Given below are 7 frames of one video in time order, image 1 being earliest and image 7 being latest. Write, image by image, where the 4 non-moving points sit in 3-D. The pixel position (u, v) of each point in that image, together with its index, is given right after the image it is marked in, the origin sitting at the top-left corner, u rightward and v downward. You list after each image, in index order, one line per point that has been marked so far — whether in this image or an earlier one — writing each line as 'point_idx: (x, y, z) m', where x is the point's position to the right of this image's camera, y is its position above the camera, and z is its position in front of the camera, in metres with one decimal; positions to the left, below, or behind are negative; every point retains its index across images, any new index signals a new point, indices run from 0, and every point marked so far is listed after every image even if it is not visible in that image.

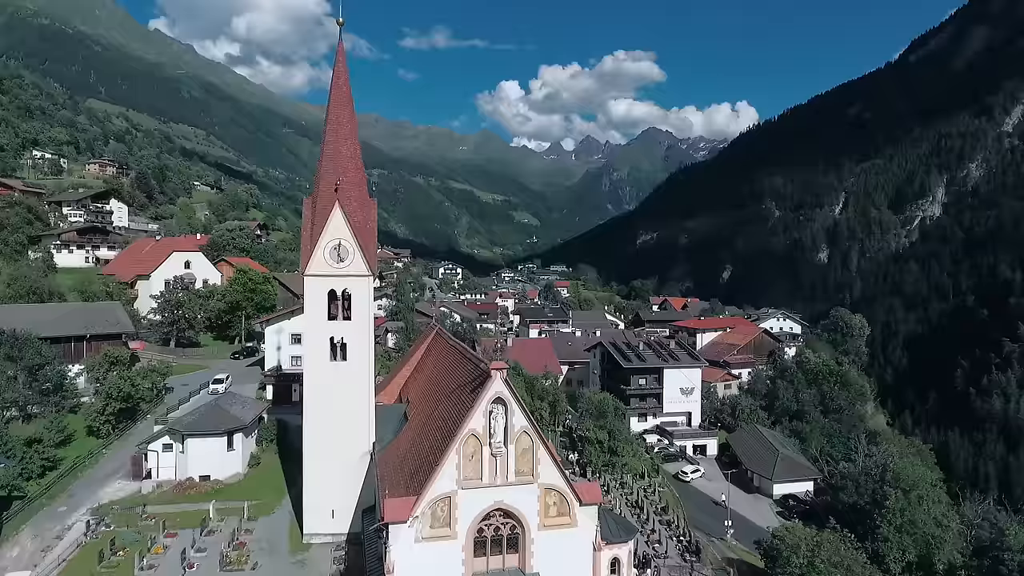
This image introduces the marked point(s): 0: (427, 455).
0: (-2.7, -5.2, +19.1) m
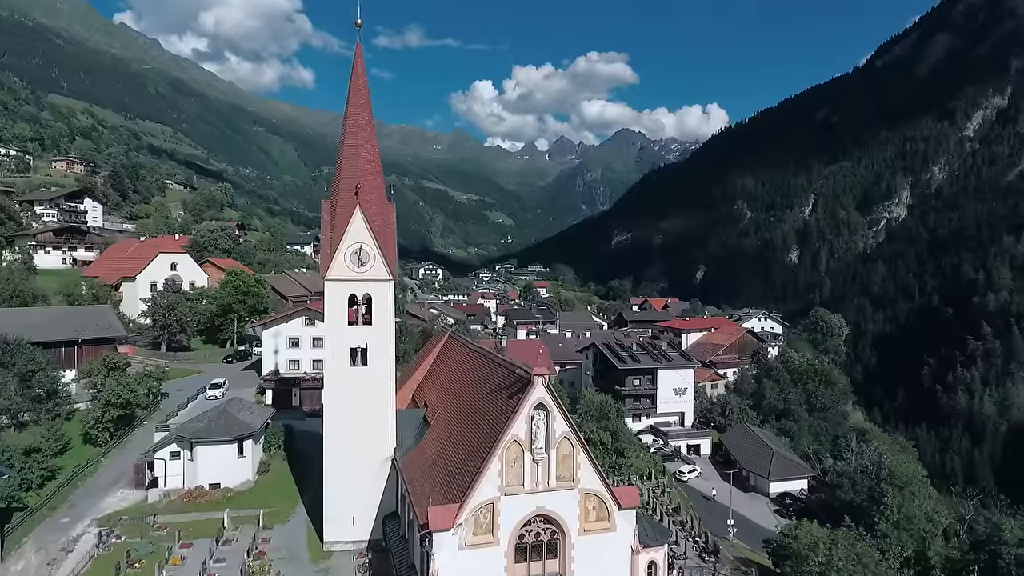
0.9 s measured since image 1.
0: (-1.5, -5.4, +19.0) m
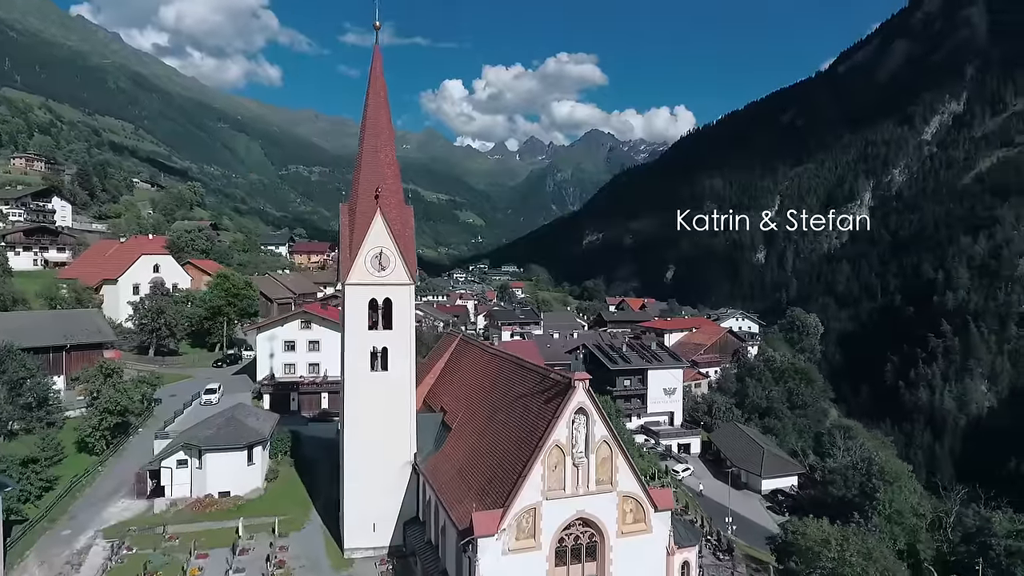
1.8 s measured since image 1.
0: (-0.4, -5.6, +19.1) m
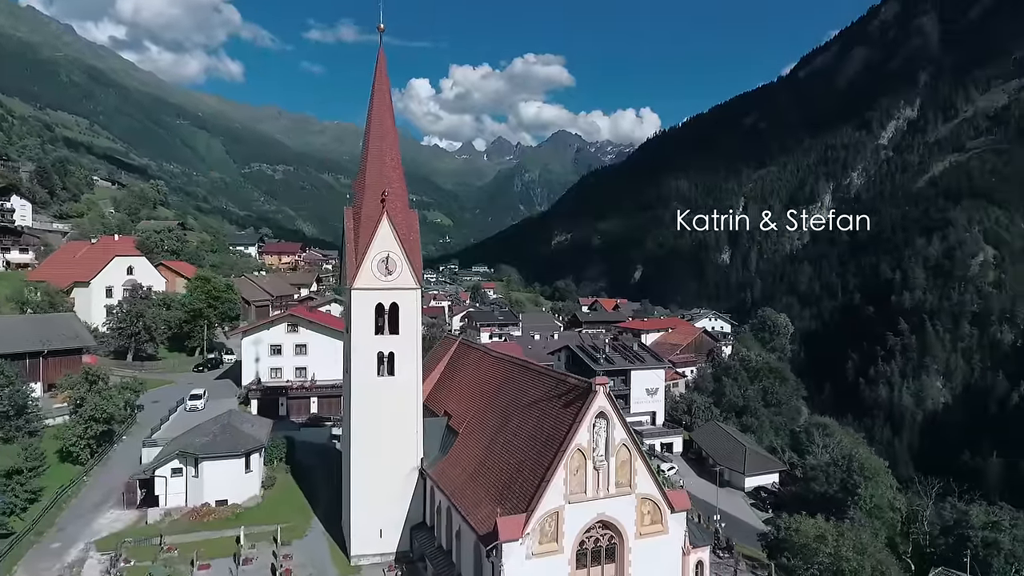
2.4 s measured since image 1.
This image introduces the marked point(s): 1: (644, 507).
0: (+0.2, -5.7, +19.2) m
1: (+4.1, -6.7, +18.8) m
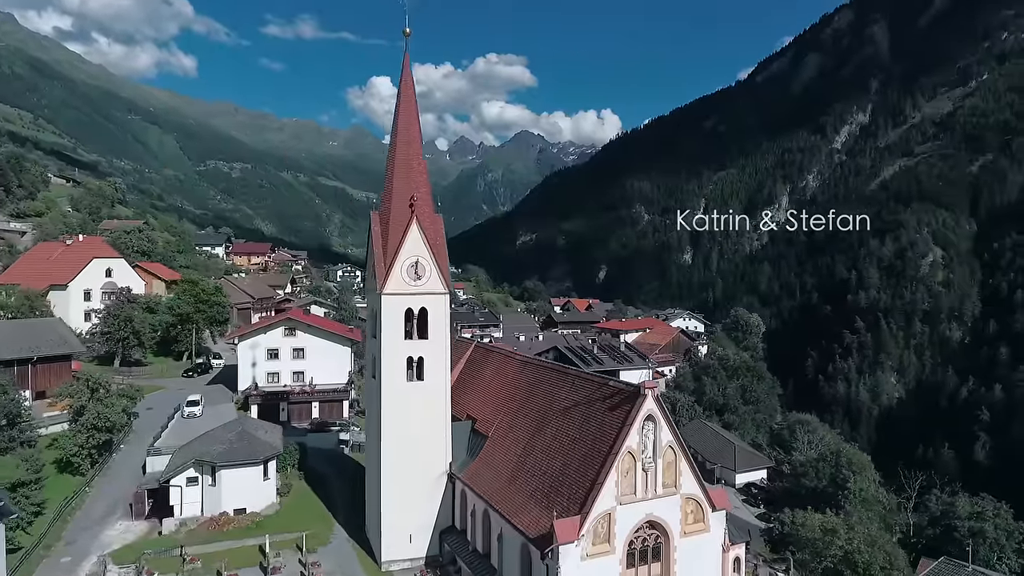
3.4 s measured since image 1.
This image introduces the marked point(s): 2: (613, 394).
0: (+1.7, -5.9, +19.5) m
1: (+5.6, -6.9, +19.4) m
2: (+3.2, -3.4, +19.4) m
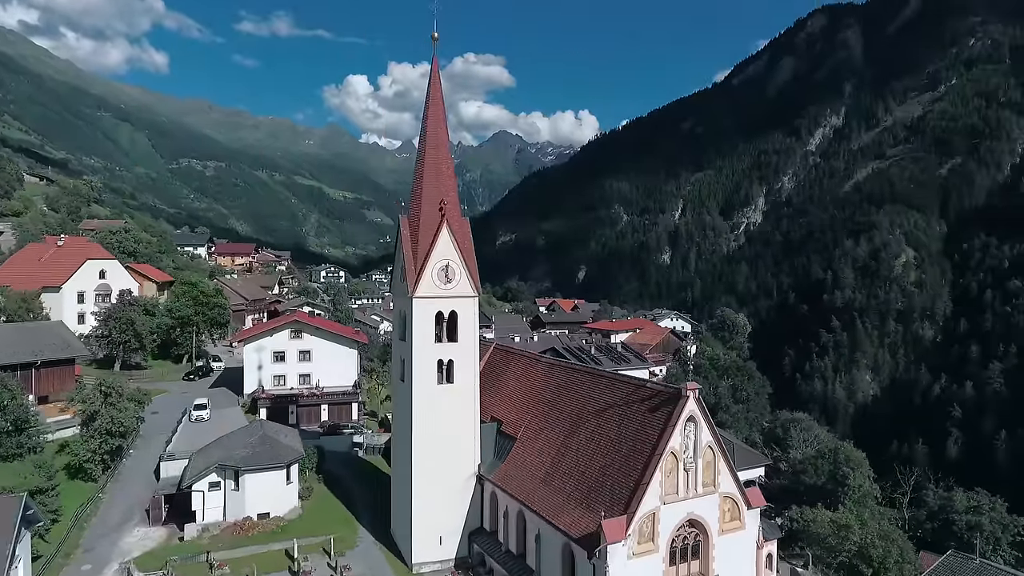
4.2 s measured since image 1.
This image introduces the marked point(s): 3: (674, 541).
0: (+3.0, -6.0, +19.8) m
1: (+6.9, -7.0, +19.8) m
2: (+4.5, -3.5, +19.8) m
3: (+5.0, -7.9, +19.0) m
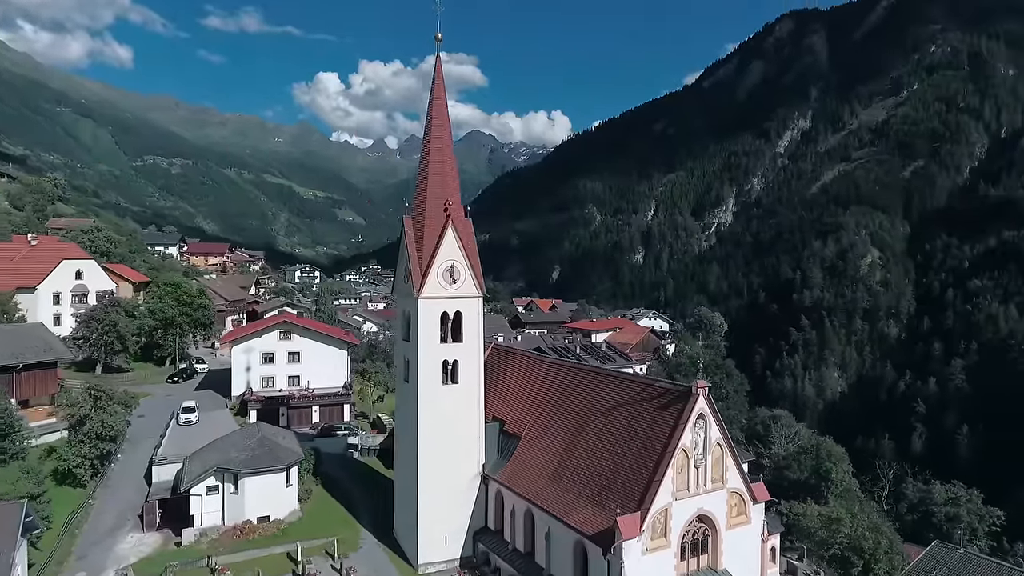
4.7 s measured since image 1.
0: (+3.4, -6.1, +20.2) m
1: (+7.3, -7.0, +20.3) m
2: (+4.9, -3.5, +20.2) m
3: (+5.5, -7.9, +19.4) m
